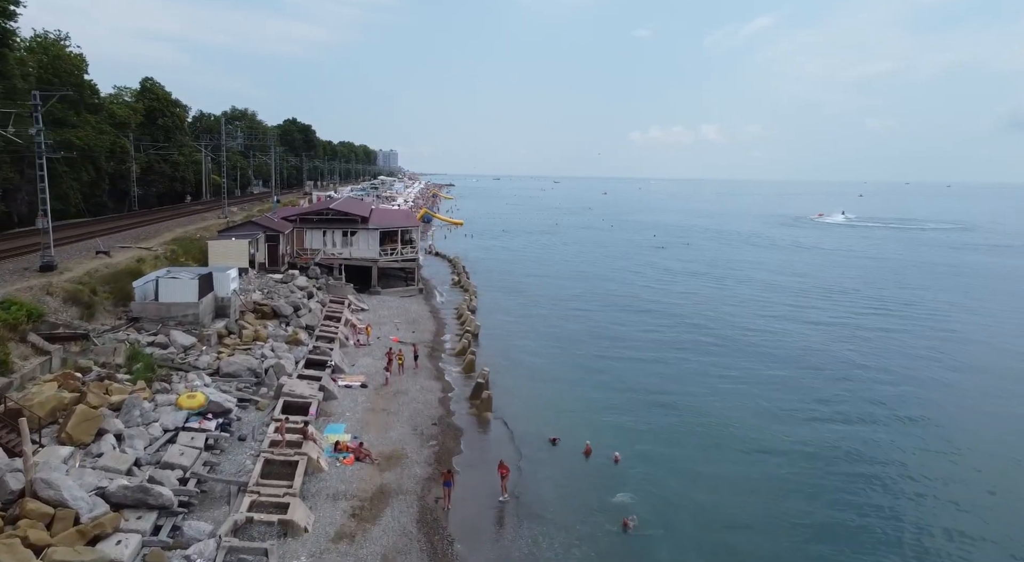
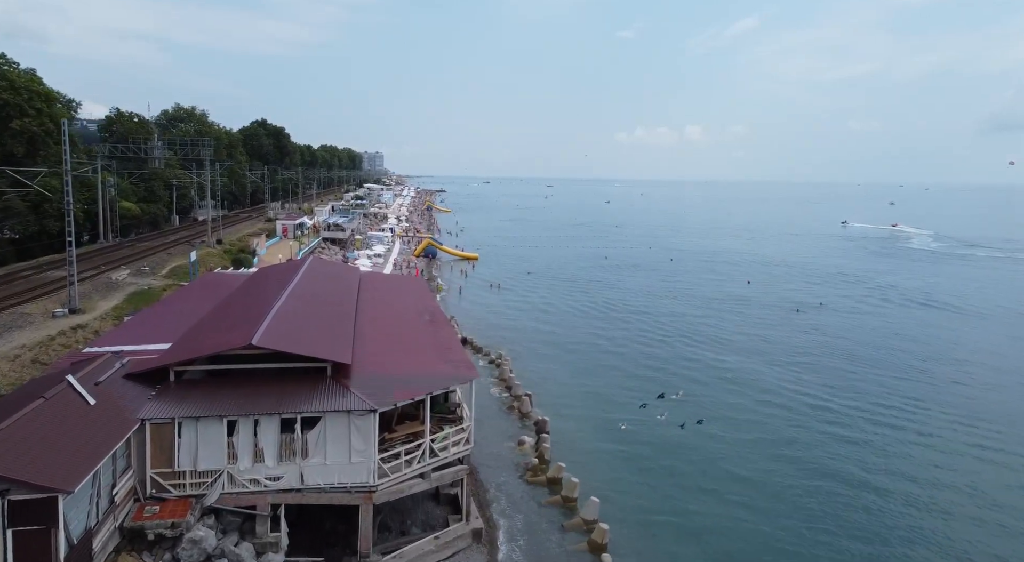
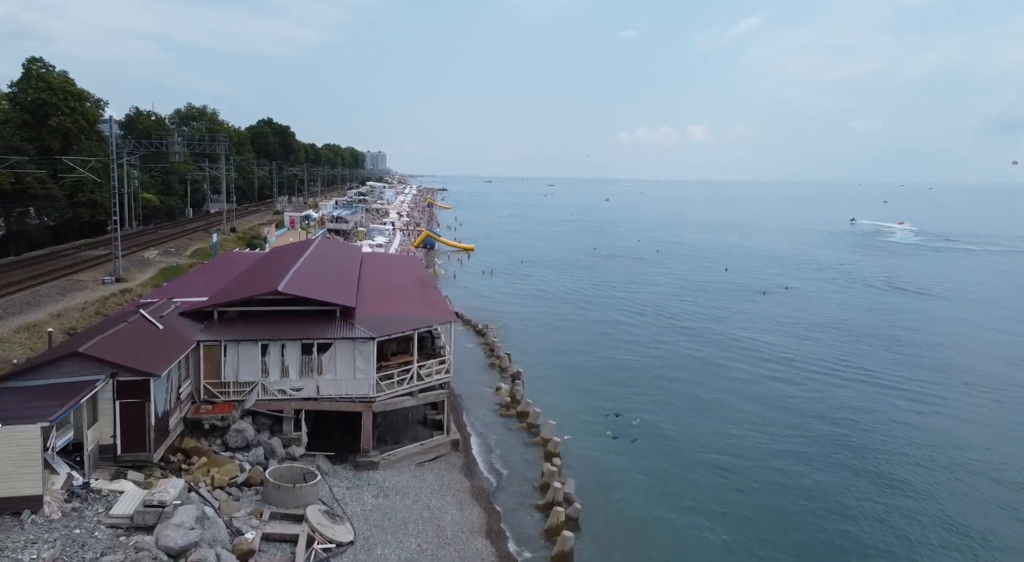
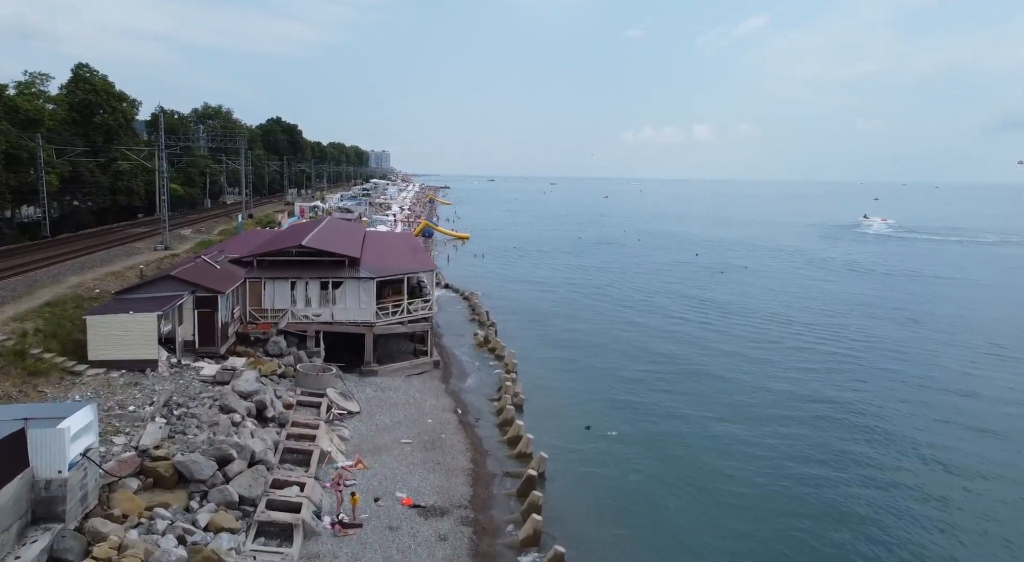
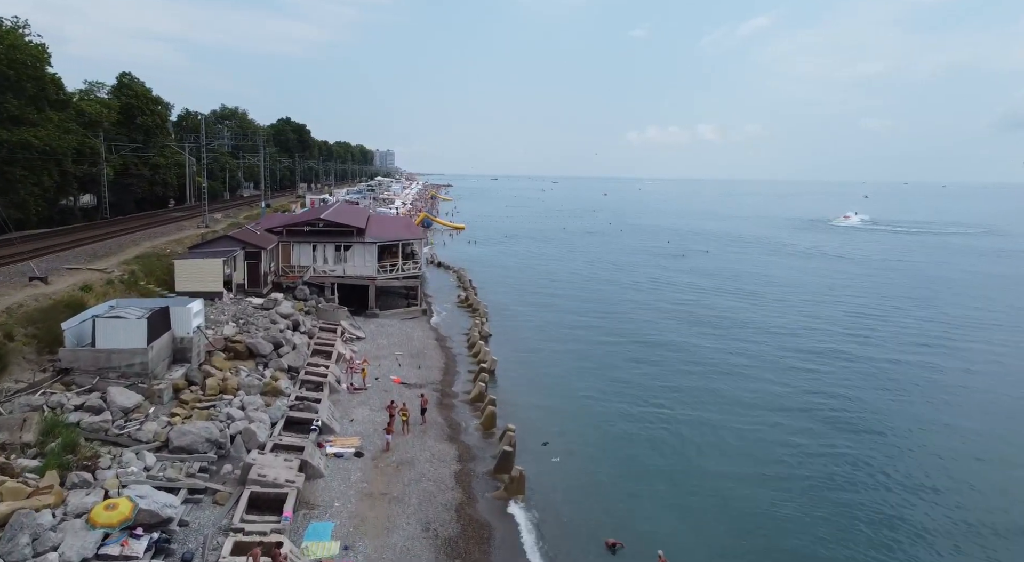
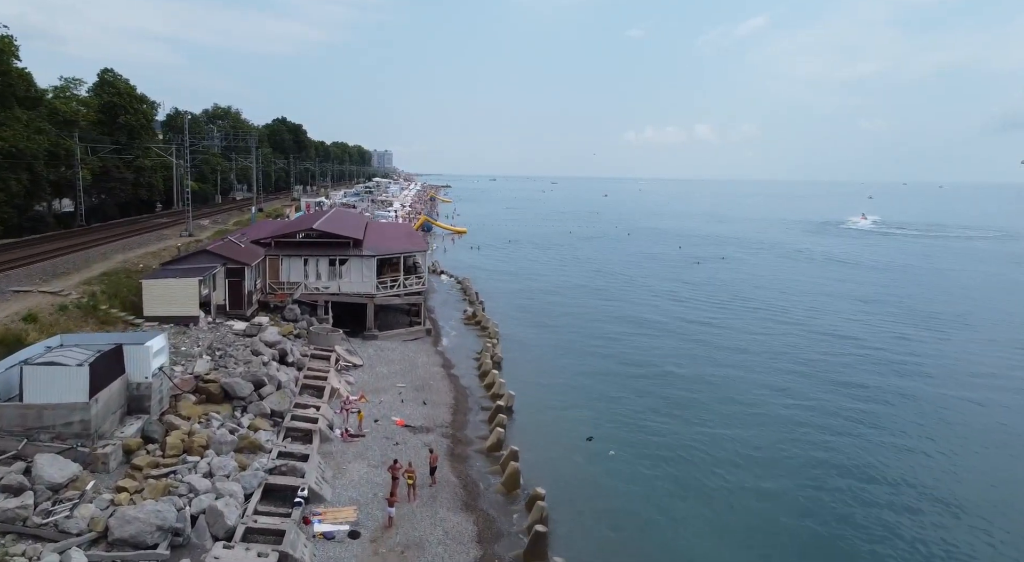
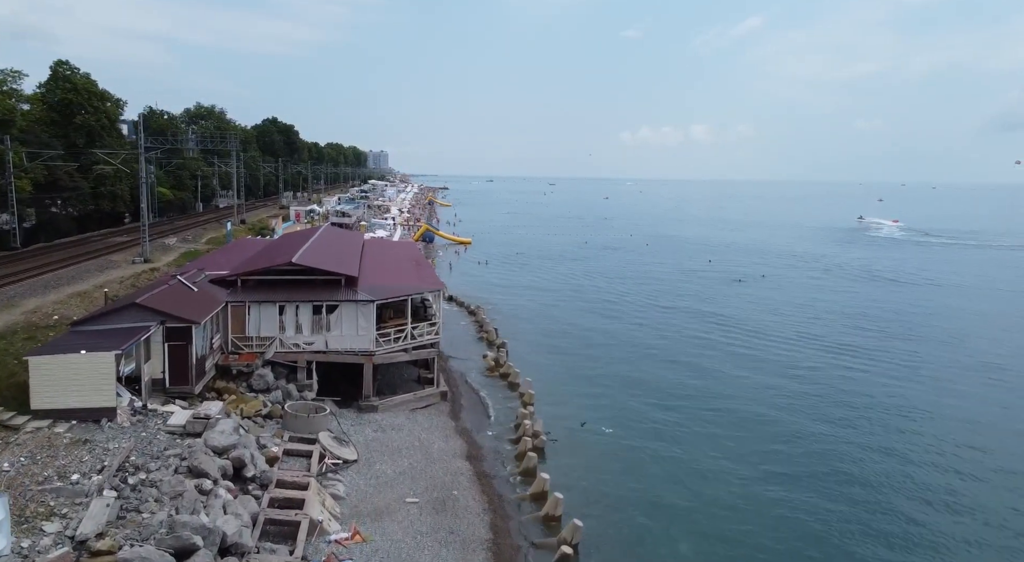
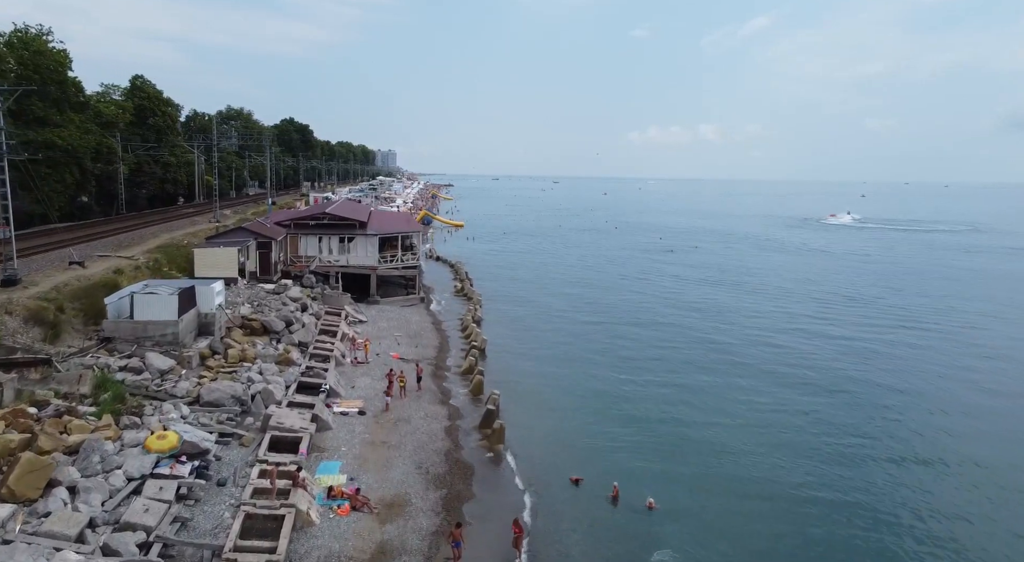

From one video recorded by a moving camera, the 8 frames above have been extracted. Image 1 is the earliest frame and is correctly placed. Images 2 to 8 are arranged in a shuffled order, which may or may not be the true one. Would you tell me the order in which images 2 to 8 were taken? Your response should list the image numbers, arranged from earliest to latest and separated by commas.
8, 5, 6, 4, 7, 3, 2
